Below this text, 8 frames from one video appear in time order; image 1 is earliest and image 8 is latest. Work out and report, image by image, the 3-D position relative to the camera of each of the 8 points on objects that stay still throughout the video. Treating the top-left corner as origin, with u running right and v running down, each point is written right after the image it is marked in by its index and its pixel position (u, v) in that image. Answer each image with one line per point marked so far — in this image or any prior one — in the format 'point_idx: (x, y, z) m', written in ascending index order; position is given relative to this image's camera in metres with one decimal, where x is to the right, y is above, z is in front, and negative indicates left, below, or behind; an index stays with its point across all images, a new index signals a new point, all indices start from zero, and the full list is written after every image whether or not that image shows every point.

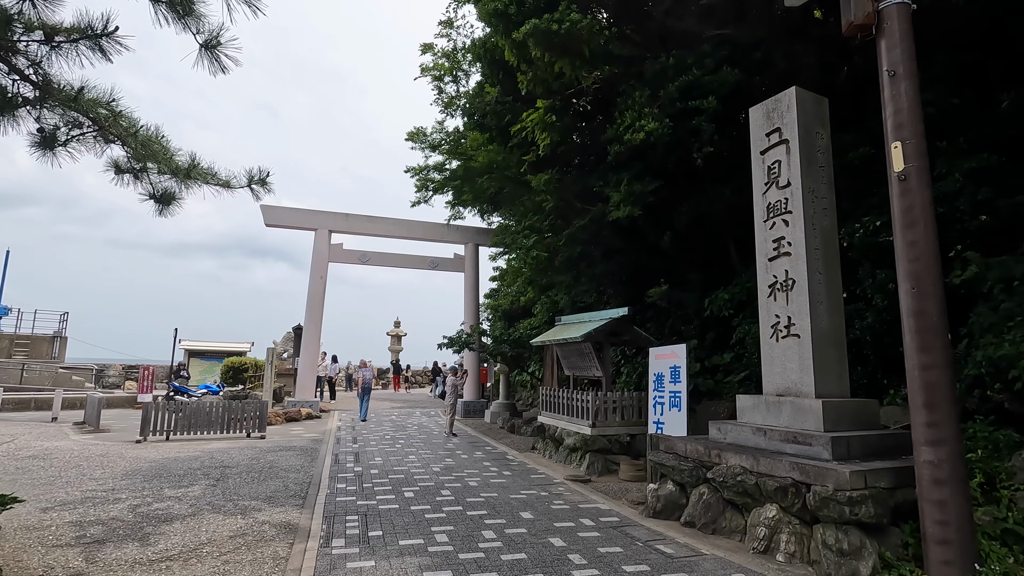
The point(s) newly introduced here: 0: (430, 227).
0: (-2.4, +1.8, +15.5) m
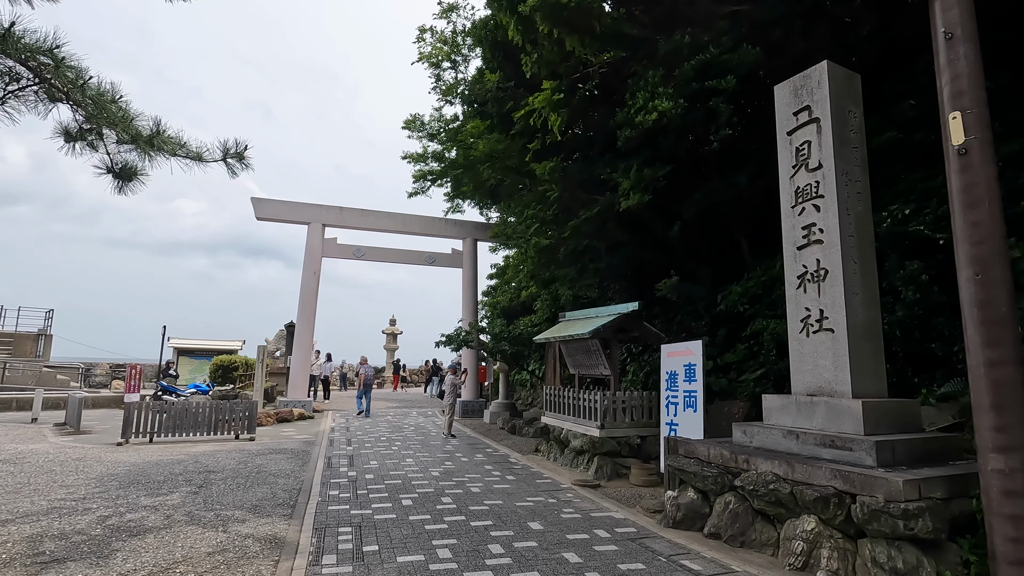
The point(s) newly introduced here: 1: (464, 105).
0: (-2.4, +1.9, +15.0) m
1: (-0.9, +3.5, +10.2) m
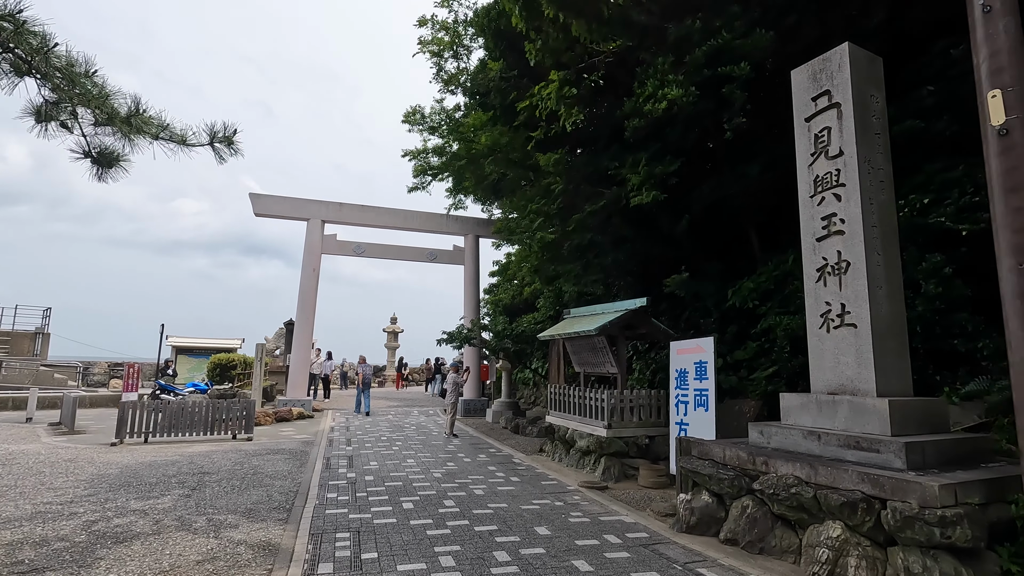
0: (-2.4, +2.0, +14.8) m
1: (-0.9, +3.6, +9.9) m
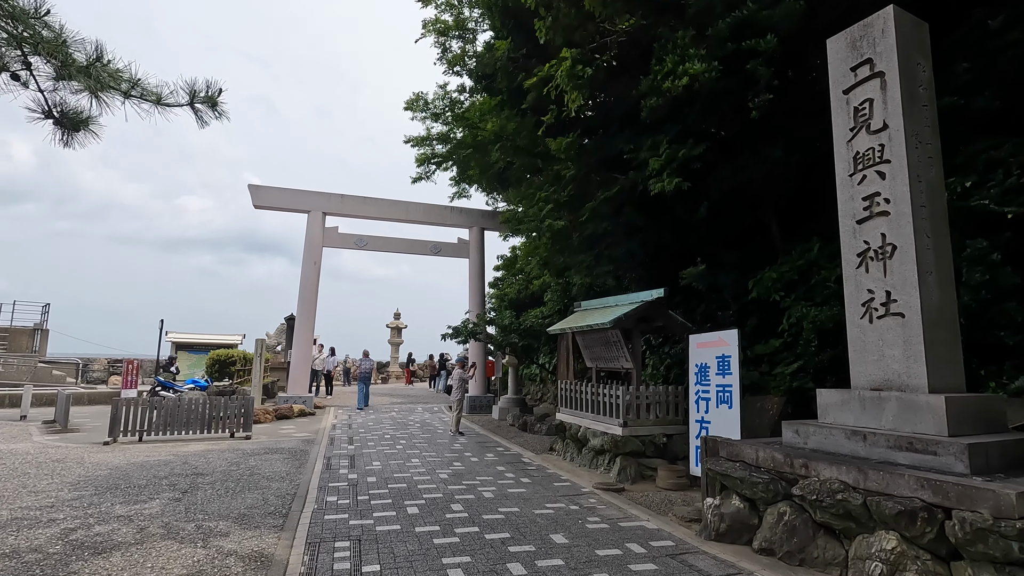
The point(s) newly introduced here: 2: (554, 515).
0: (-2.2, +2.1, +14.4) m
1: (-0.7, +3.7, +9.5) m
2: (+0.4, -2.1, +5.0) m
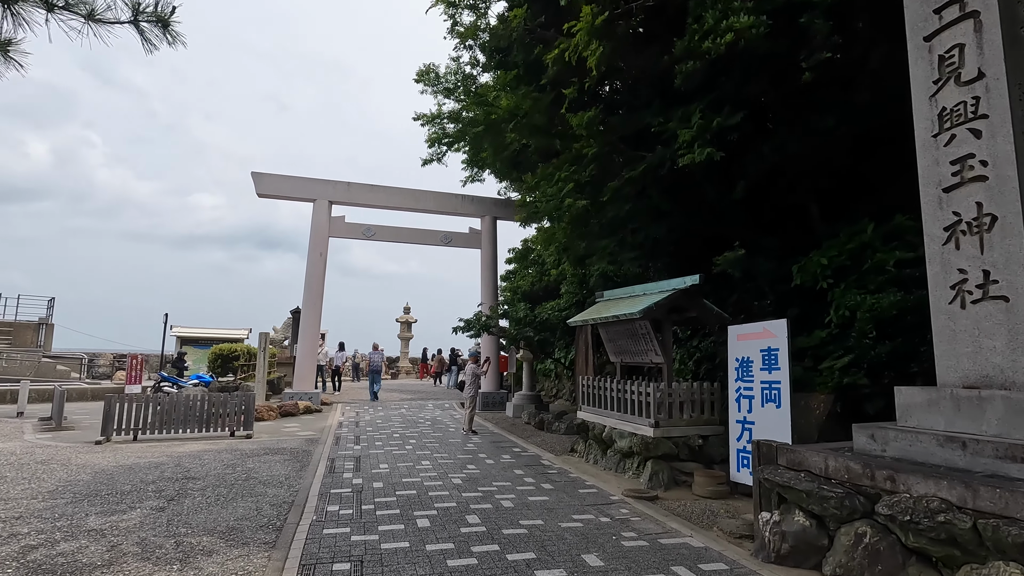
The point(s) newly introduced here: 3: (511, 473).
0: (-1.8, +2.4, +13.8) m
1: (-0.5, +3.9, +8.9) m
2: (+0.6, -2.0, +4.4) m
3: (0.0, -2.2, +6.4) m
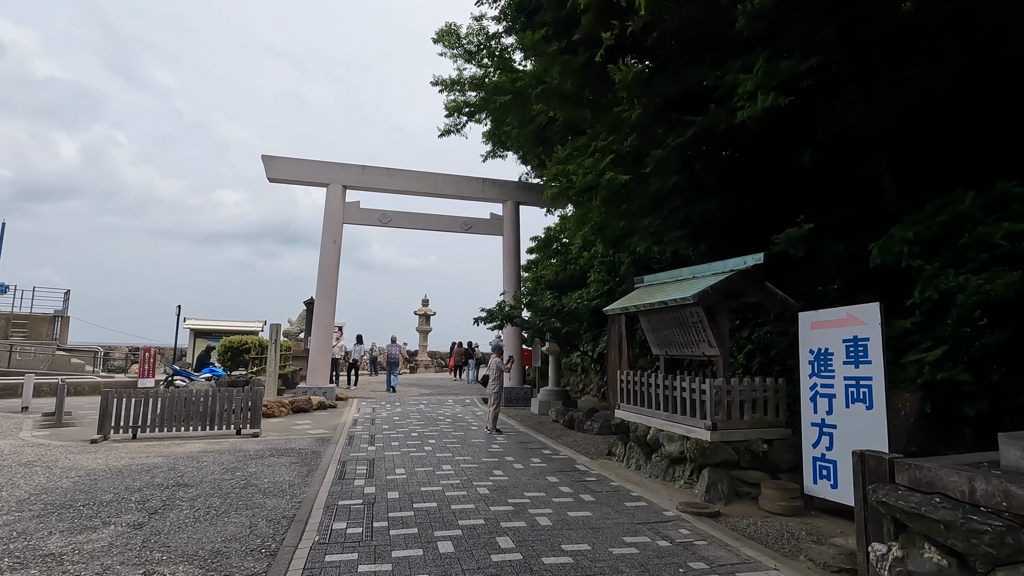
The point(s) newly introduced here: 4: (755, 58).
0: (-1.3, +2.6, +13.1) m
1: (-0.1, +4.1, +8.1) m
2: (+0.9, -1.8, +3.6) m
3: (+0.3, -2.0, +5.6) m
4: (+2.4, +2.2, +5.1) m
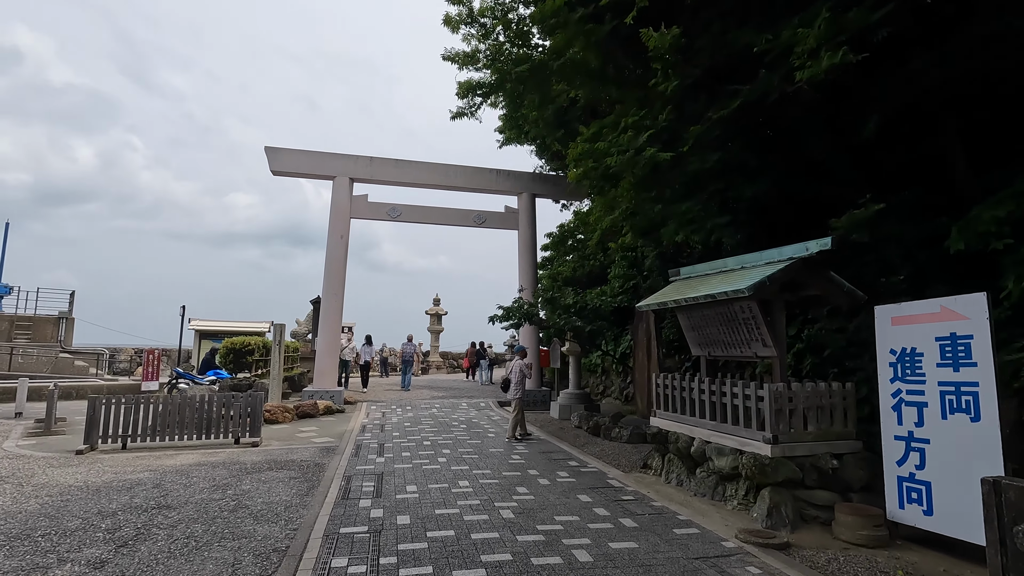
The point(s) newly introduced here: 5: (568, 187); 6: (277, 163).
0: (-0.9, +2.7, +12.4) m
1: (+0.2, +4.2, +7.4) m
2: (+1.1, -1.8, +2.9) m
3: (+0.6, -1.9, +4.9) m
4: (+2.6, +2.3, +4.4) m
5: (+1.3, +2.5, +13.0) m
6: (-4.9, +2.6, +11.2) m
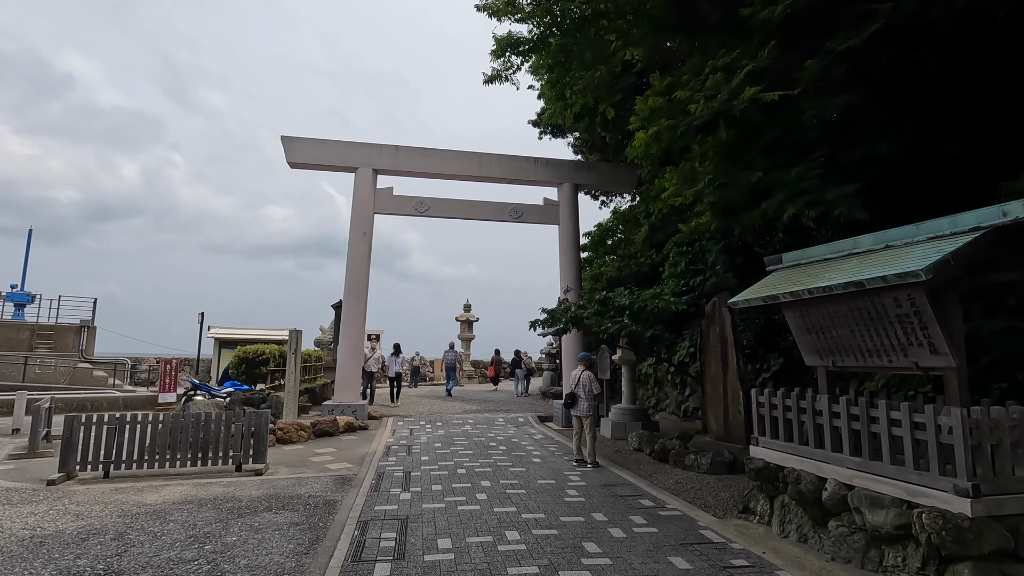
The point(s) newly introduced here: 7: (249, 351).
0: (-0.1, +2.7, +11.2) m
1: (+0.7, +4.2, +6.2) m
2: (+1.4, -1.6, +1.6) m
3: (+1.0, -1.9, +3.6) m
4: (+3.0, +2.4, +3.0) m
5: (+2.2, +2.5, +11.7) m
6: (-4.2, +2.6, +10.2) m
7: (-5.9, -1.5, +12.6) m
